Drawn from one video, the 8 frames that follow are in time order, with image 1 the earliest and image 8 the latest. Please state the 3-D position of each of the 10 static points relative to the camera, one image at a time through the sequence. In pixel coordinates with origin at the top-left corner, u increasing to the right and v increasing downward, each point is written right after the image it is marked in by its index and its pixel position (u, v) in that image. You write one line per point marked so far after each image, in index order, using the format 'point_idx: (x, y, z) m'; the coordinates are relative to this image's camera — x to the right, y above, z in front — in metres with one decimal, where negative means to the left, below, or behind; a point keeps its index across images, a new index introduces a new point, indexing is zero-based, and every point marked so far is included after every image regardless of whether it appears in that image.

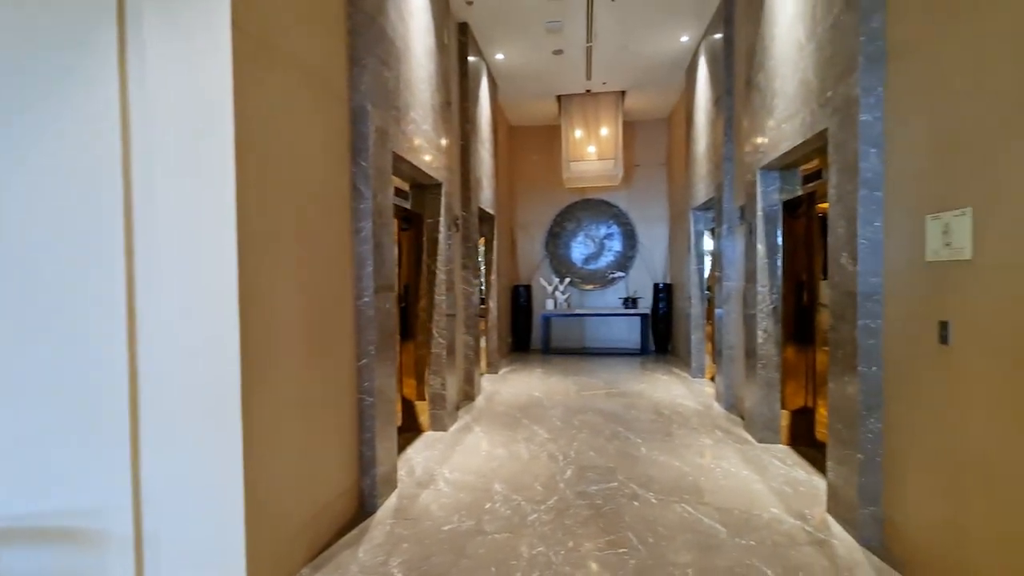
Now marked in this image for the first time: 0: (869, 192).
0: (+2.1, +0.6, +2.9) m
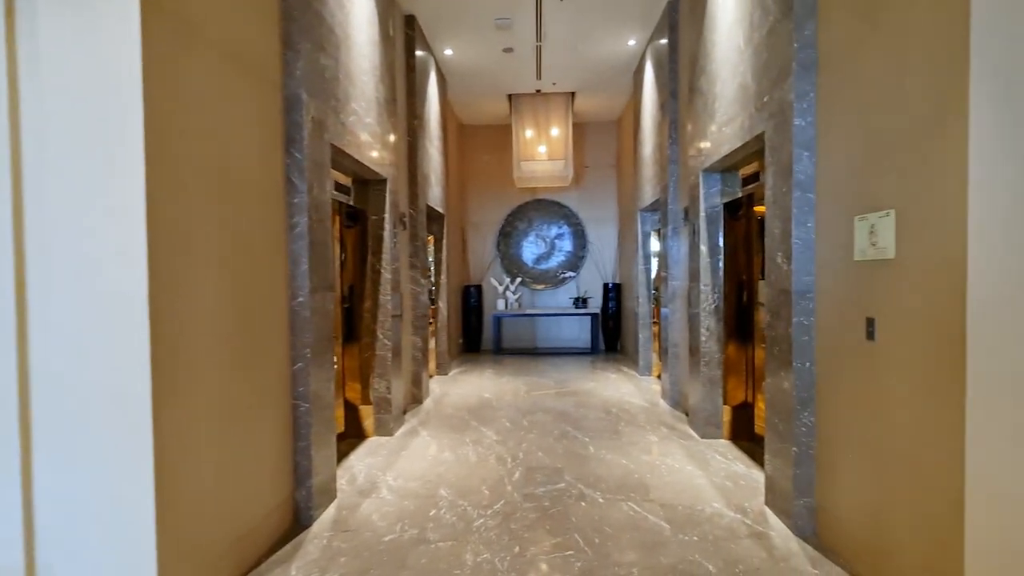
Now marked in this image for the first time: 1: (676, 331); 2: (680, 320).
0: (+1.8, +0.6, +3.0) m
1: (+2.0, -0.5, +5.9) m
2: (+2.0, -0.4, +5.7) m
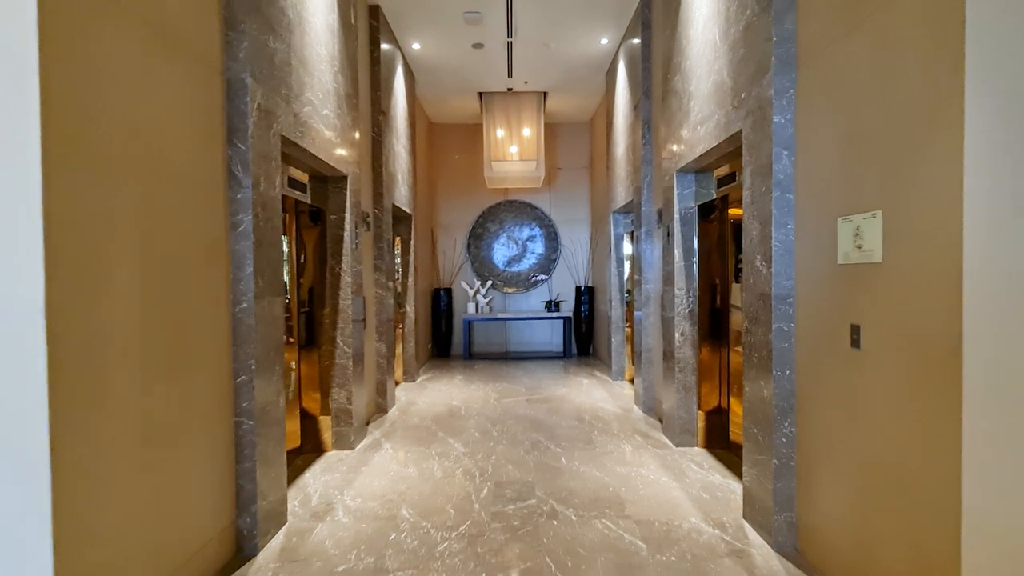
0: (+1.6, +0.6, +2.9) m
1: (+1.6, -0.6, +5.7) m
2: (+1.6, -0.4, +5.6) m
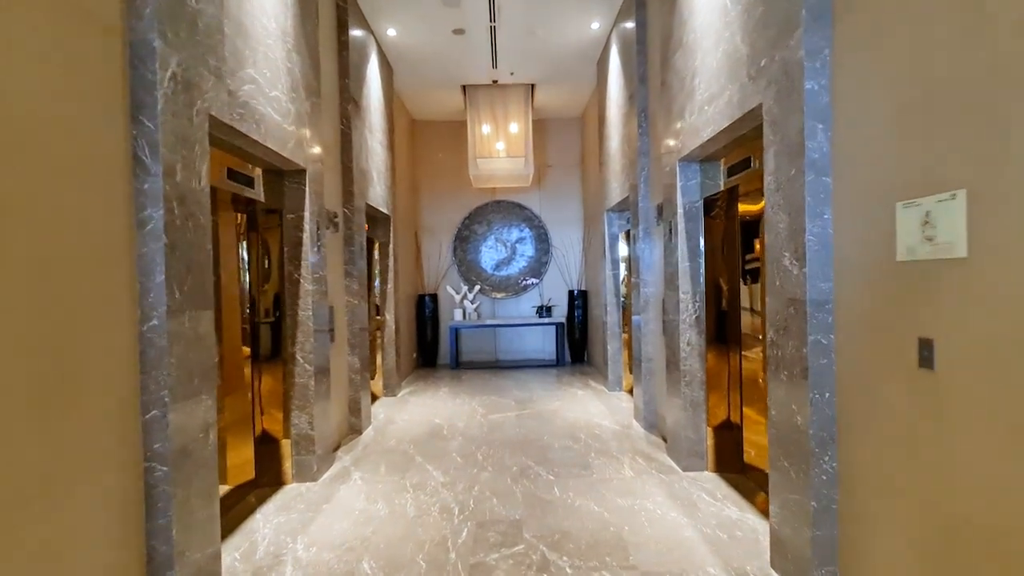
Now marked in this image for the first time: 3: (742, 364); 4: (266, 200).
0: (+1.5, +0.5, +2.3) m
1: (+1.5, -0.6, +5.2) m
2: (+1.5, -0.5, +5.1) m
3: (+1.9, -0.6, +4.0) m
4: (-2.0, +0.7, +4.1) m
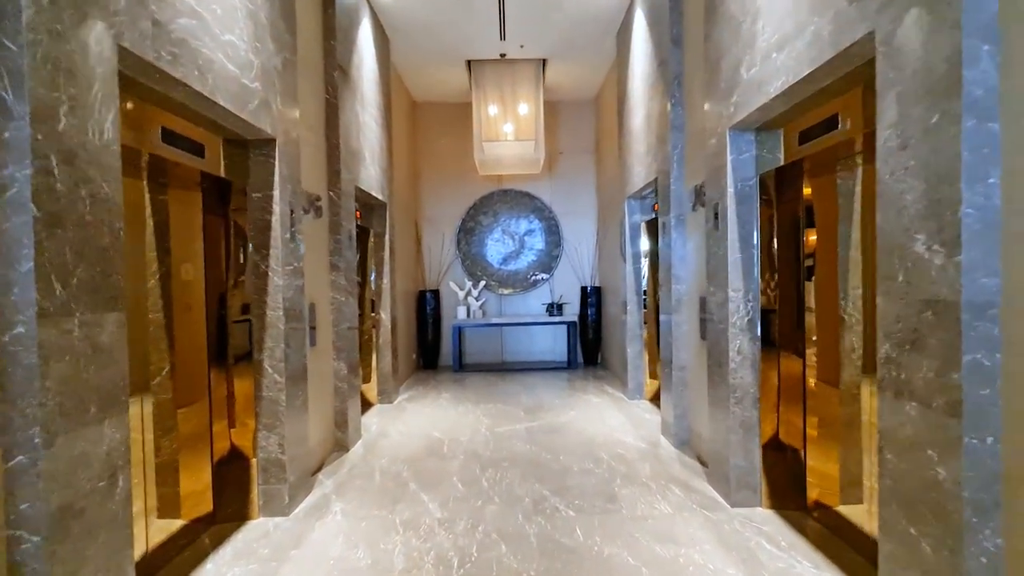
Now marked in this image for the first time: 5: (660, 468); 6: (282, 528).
0: (+1.5, +0.5, +1.6) m
1: (+1.6, -0.6, +4.5) m
2: (+1.6, -0.4, +4.3) m
3: (+1.9, -0.6, +3.2) m
4: (-1.9, +0.8, +3.4) m
5: (+1.2, -1.5, +4.1) m
6: (-1.5, -1.6, +3.2) m
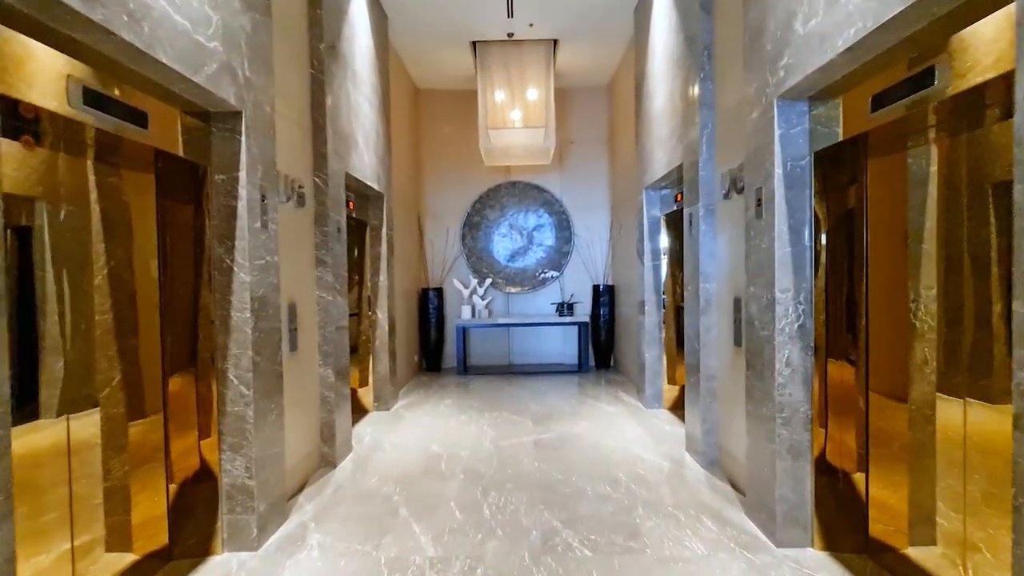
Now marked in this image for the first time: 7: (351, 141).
0: (+1.5, +0.5, +1.1) m
1: (+1.6, -0.6, +3.9) m
2: (+1.6, -0.4, +3.8) m
3: (+2.0, -0.6, +2.7) m
4: (-1.9, +0.8, +2.9) m
5: (+1.3, -1.5, +3.6) m
6: (-1.5, -1.6, +2.8) m
7: (-1.6, +1.4, +4.7) m
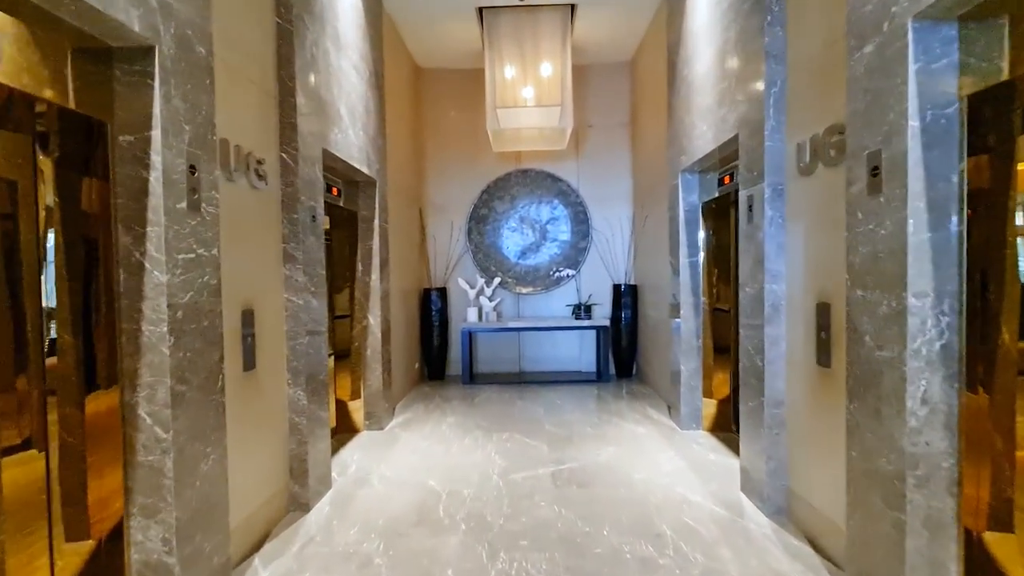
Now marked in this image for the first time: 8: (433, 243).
0: (+1.6, +0.5, +0.2) m
1: (+1.7, -0.6, +3.1) m
2: (+1.7, -0.4, +3.0) m
3: (+2.0, -0.6, +1.8) m
4: (-1.8, +0.8, +2.1) m
5: (+1.4, -1.5, +2.7) m
6: (-1.4, -1.6, +2.0) m
7: (-1.5, +1.4, +3.9) m
8: (-1.3, +0.7, +7.8) m
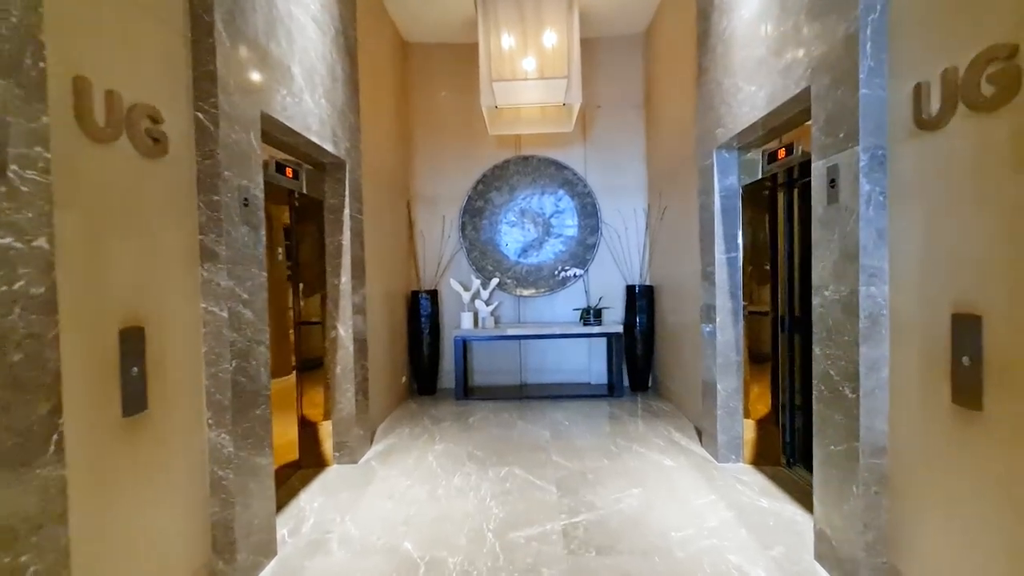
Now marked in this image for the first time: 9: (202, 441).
0: (+1.6, +0.5, -0.7) m
1: (+1.7, -0.6, +2.2) m
2: (+1.7, -0.5, +2.1) m
3: (+2.0, -0.6, +1.0) m
4: (-1.8, +0.7, +1.2) m
5: (+1.4, -1.5, +1.9) m
6: (-1.4, -1.6, +1.1) m
7: (-1.5, +1.4, +3.1) m
8: (-1.3, +0.7, +6.9) m
9: (-1.5, -0.8, +2.5) m
